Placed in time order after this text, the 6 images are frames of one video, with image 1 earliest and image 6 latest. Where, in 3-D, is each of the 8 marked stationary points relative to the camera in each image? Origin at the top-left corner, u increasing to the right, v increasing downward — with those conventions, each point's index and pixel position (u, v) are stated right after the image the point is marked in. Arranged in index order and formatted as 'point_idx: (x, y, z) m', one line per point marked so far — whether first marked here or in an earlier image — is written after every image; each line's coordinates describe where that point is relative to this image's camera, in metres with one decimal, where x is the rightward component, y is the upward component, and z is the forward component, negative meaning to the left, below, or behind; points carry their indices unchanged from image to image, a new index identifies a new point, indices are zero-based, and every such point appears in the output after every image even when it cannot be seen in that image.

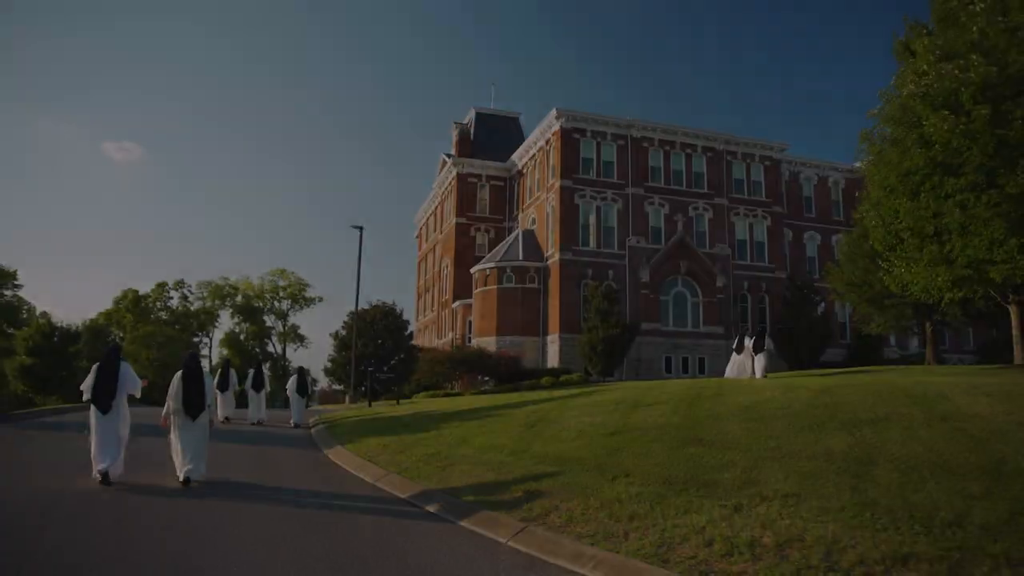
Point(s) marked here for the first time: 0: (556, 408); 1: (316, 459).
0: (+0.9, -2.4, +14.4) m
1: (-4.1, -3.5, +15.2) m
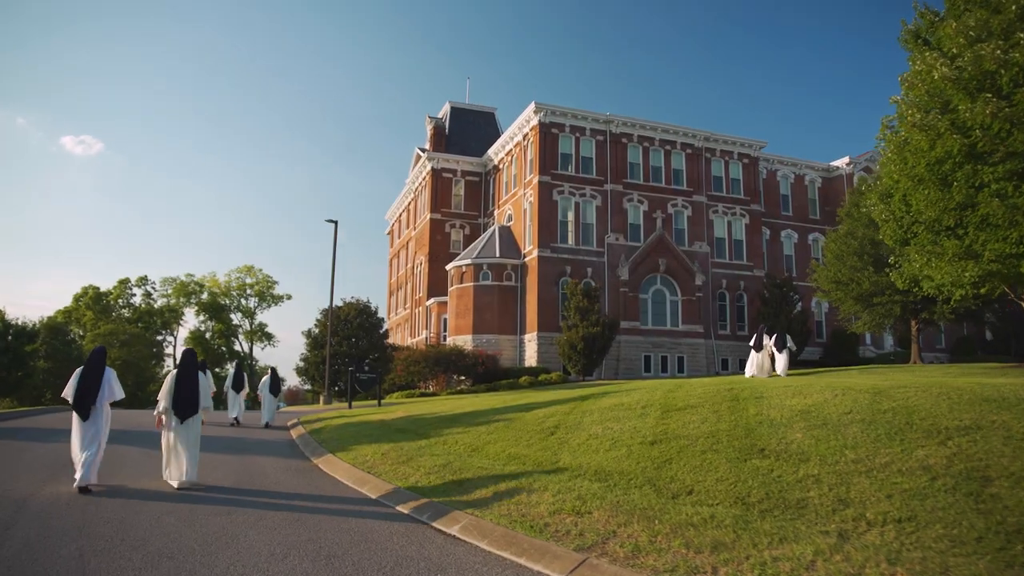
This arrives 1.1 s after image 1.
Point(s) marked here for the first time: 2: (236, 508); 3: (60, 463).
0: (+1.1, -2.2, +13.1) m
1: (-3.9, -3.4, +13.7) m
2: (-3.6, -2.9, +9.5) m
3: (-8.9, -3.3, +14.2) m
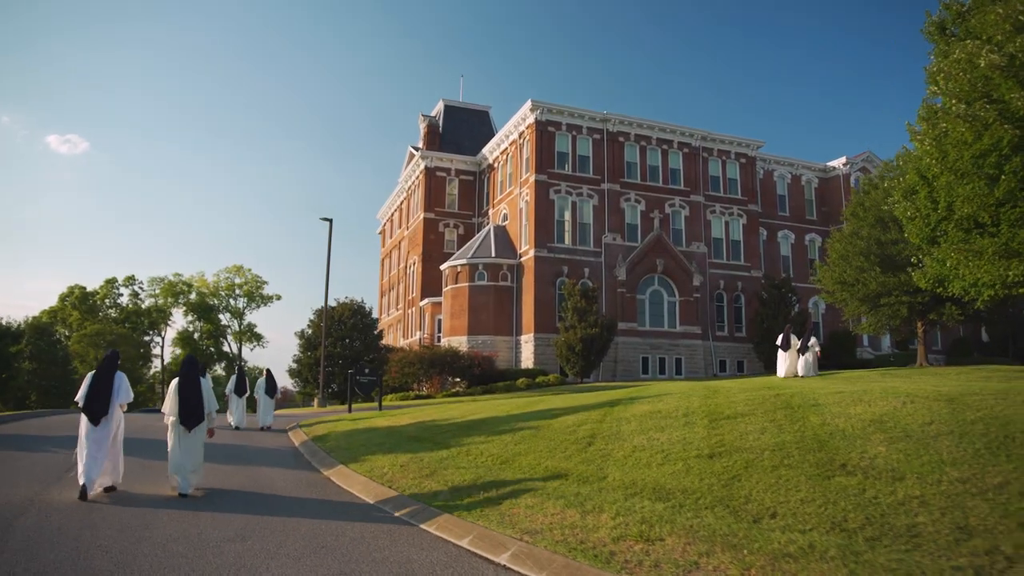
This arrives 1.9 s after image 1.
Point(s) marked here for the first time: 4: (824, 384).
0: (+1.5, -2.2, +12.2) m
1: (-3.4, -3.3, +12.7) m
2: (-3.0, -2.8, +8.5) m
3: (-8.4, -3.3, +13.1) m
4: (+6.1, -1.9, +14.3) m
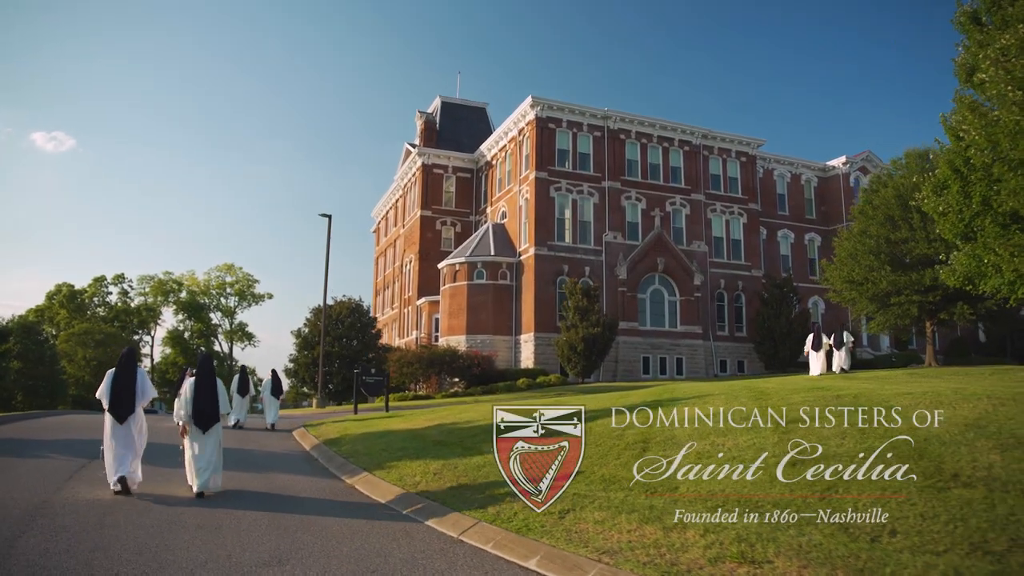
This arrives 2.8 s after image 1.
0: (+2.2, -2.1, +11.4) m
1: (-2.8, -3.2, +11.8) m
2: (-2.4, -2.7, +7.6) m
3: (-7.8, -3.2, +12.1) m
4: (+6.7, -1.8, +13.6) m
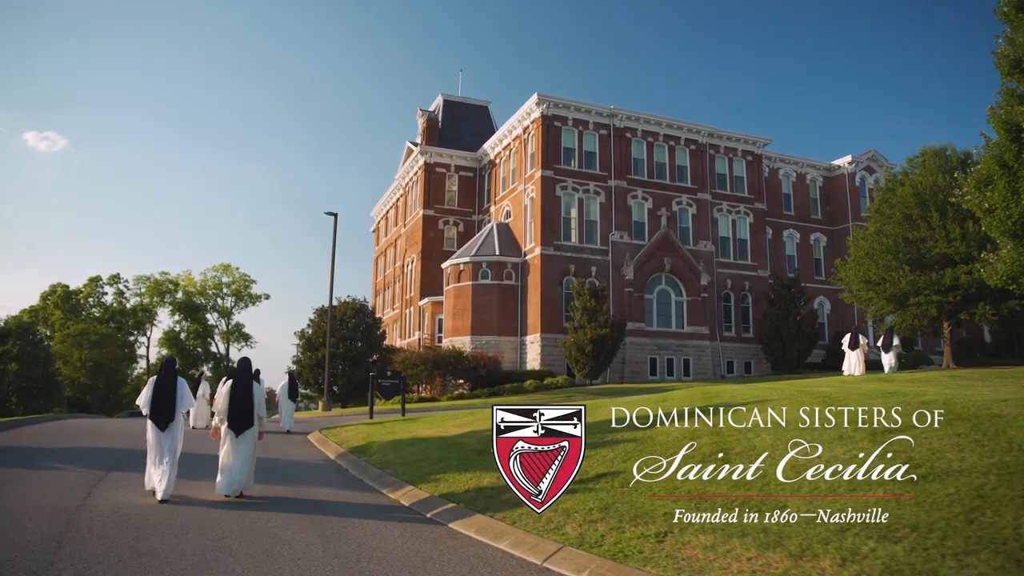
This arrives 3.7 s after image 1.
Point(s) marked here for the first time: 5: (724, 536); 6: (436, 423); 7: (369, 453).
0: (+3.0, -2.1, +10.6) m
1: (-1.9, -3.2, +10.9) m
2: (-1.5, -2.7, +6.8) m
3: (-7.0, -3.2, +11.2) m
4: (+7.6, -1.8, +12.8) m
5: (+2.0, -2.4, +6.9) m
6: (-2.0, -3.6, +19.4) m
7: (-3.1, -3.6, +15.9) m
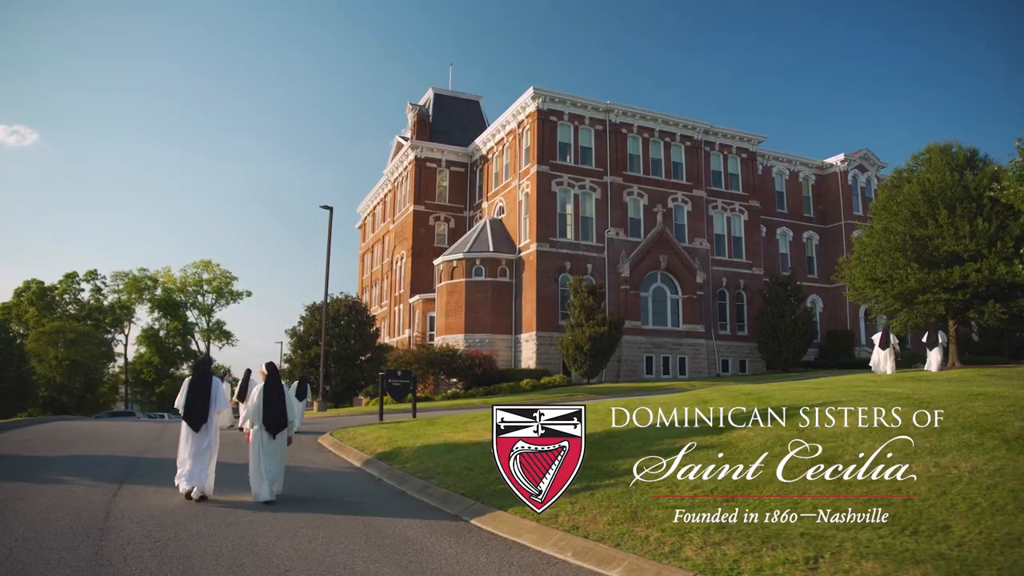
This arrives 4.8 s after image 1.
0: (+4.1, -2.0, +9.6) m
1: (-0.9, -3.1, +9.9) m
2: (-0.3, -2.6, +5.7) m
3: (-6.0, -3.0, +10.0) m
4: (+8.5, -1.7, +12.0) m
5: (+3.1, -2.3, +5.9) m
6: (-1.2, -3.4, +18.3) m
7: (-2.3, -3.4, +14.8) m
